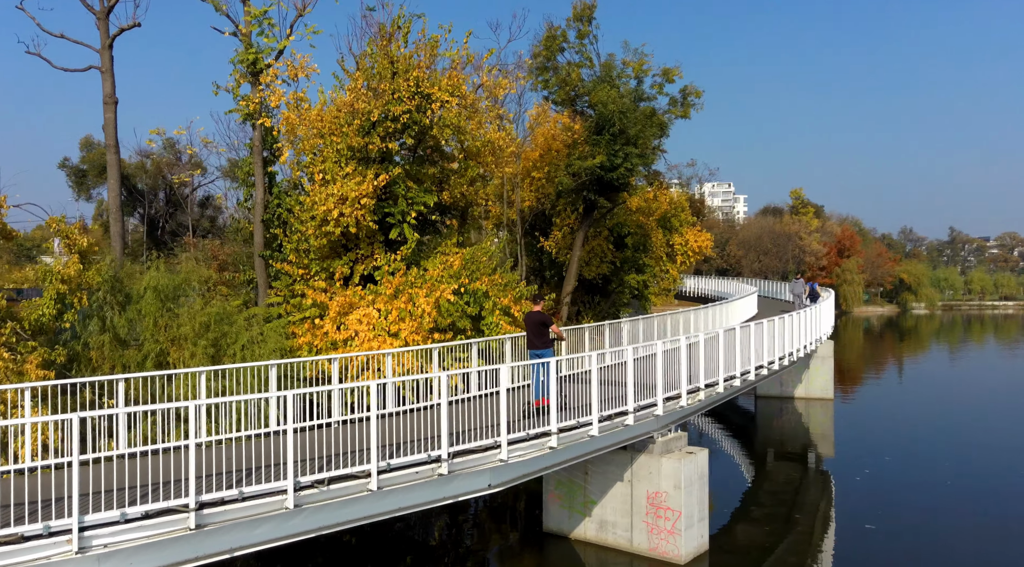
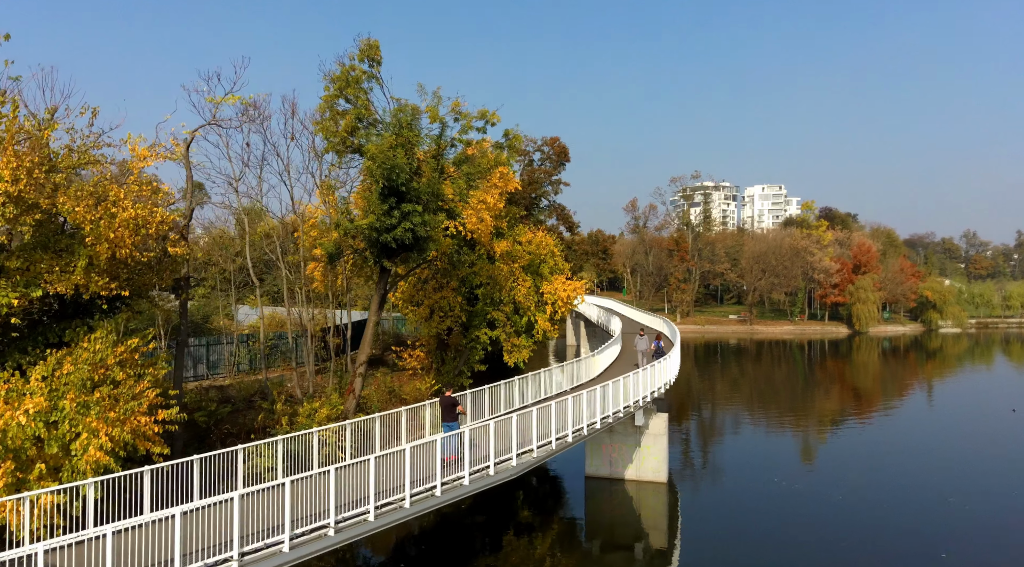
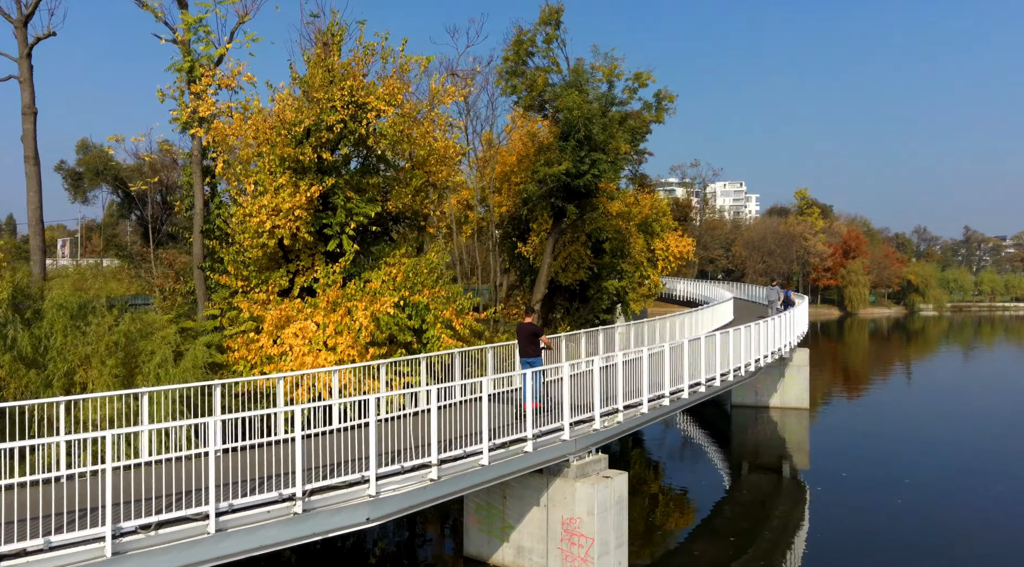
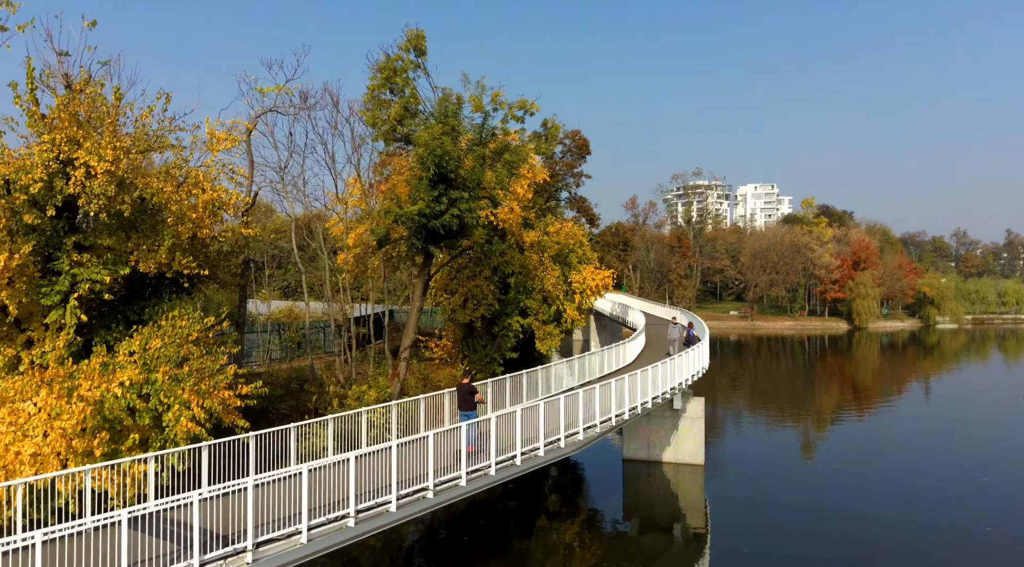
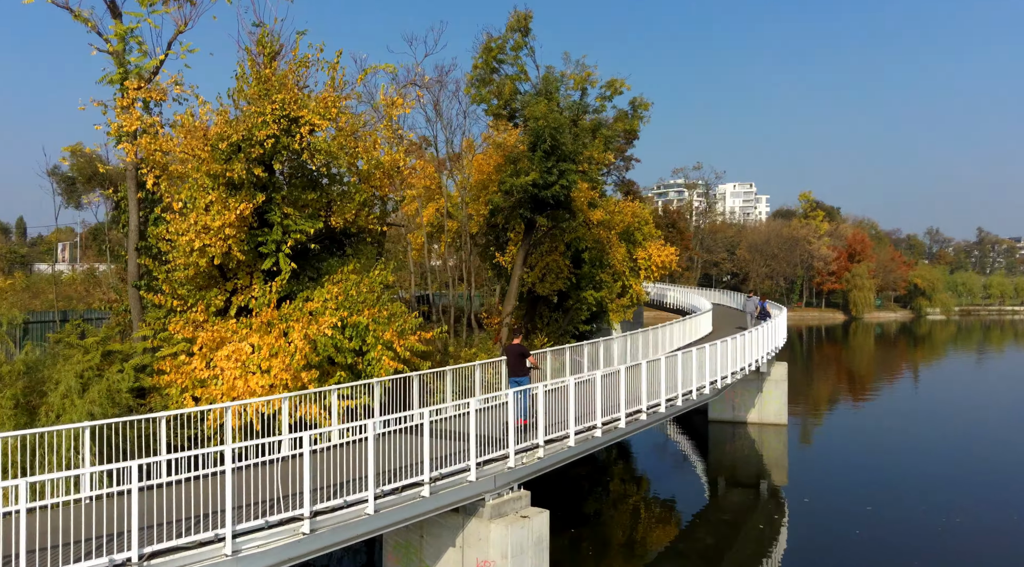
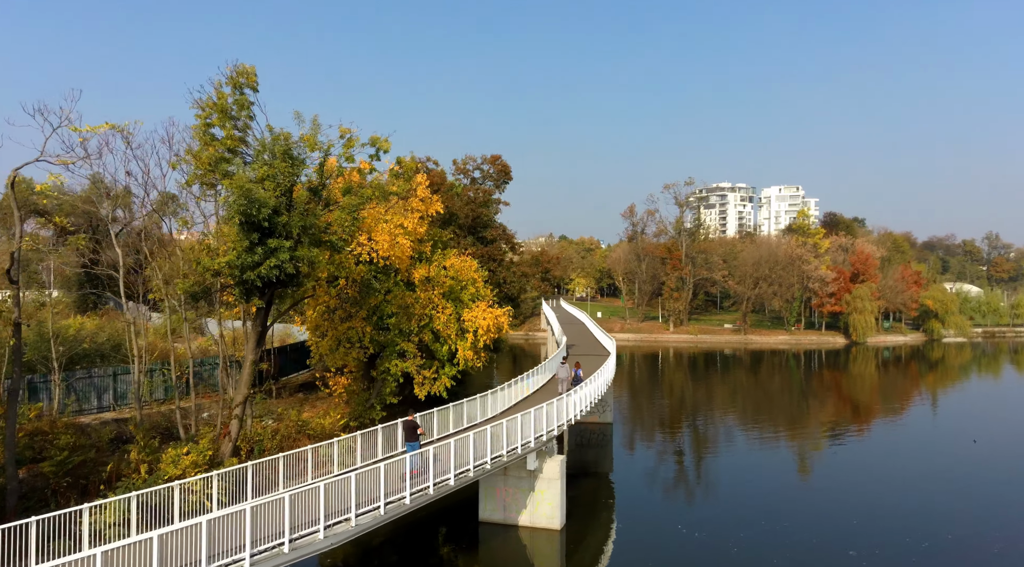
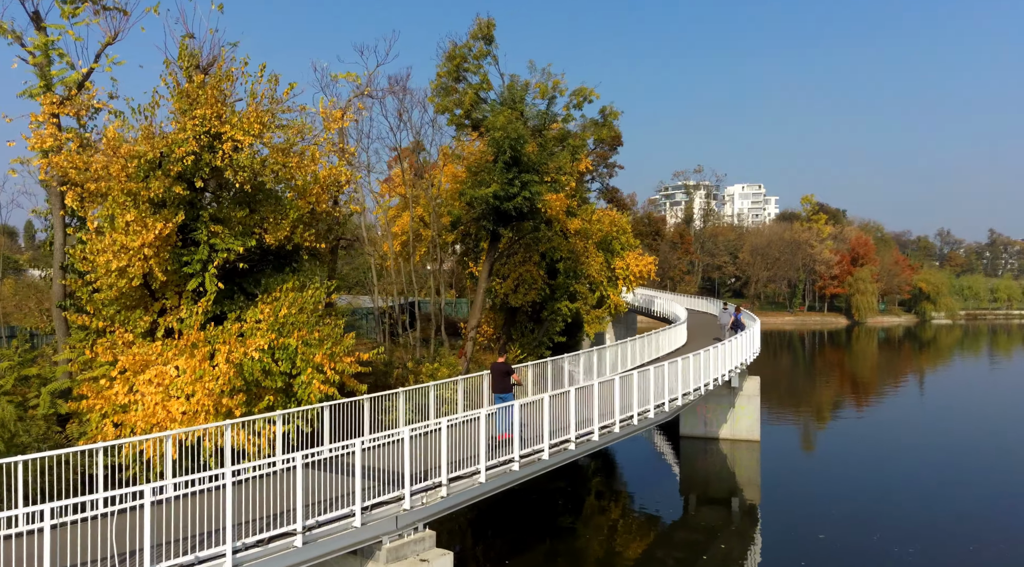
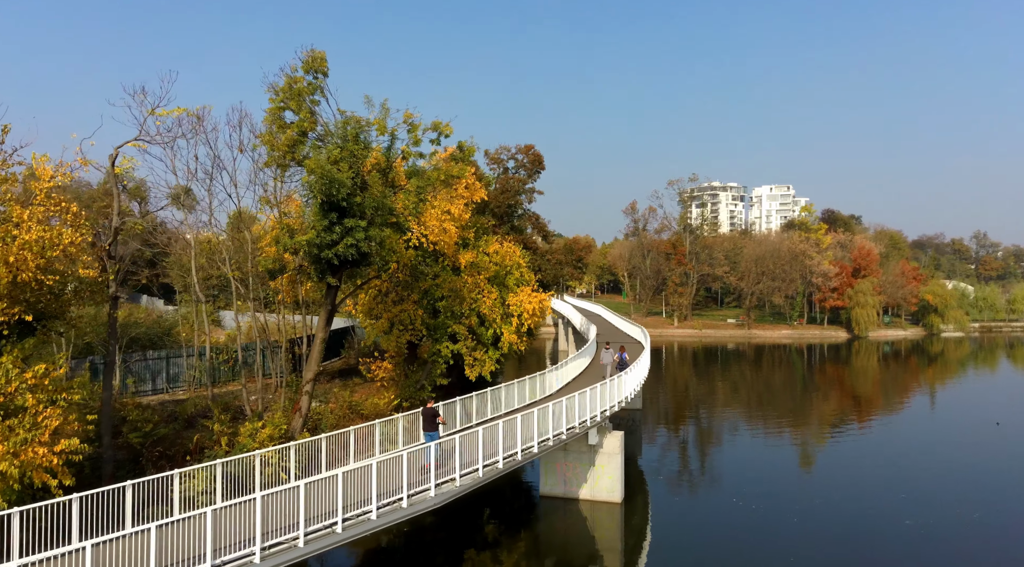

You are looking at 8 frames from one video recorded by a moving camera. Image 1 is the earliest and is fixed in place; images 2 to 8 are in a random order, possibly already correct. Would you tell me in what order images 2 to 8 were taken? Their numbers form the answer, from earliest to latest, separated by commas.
3, 5, 7, 4, 2, 8, 6
